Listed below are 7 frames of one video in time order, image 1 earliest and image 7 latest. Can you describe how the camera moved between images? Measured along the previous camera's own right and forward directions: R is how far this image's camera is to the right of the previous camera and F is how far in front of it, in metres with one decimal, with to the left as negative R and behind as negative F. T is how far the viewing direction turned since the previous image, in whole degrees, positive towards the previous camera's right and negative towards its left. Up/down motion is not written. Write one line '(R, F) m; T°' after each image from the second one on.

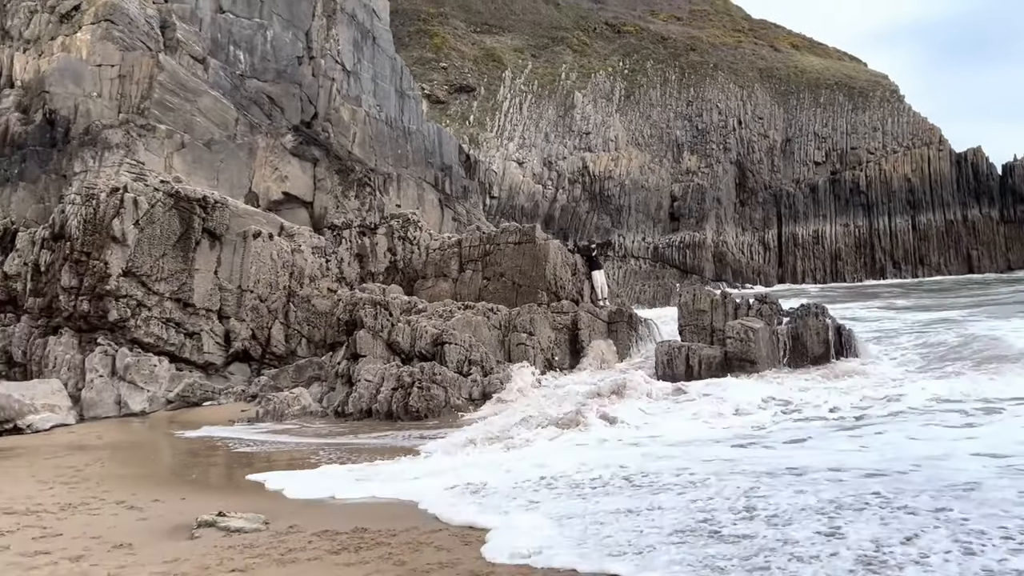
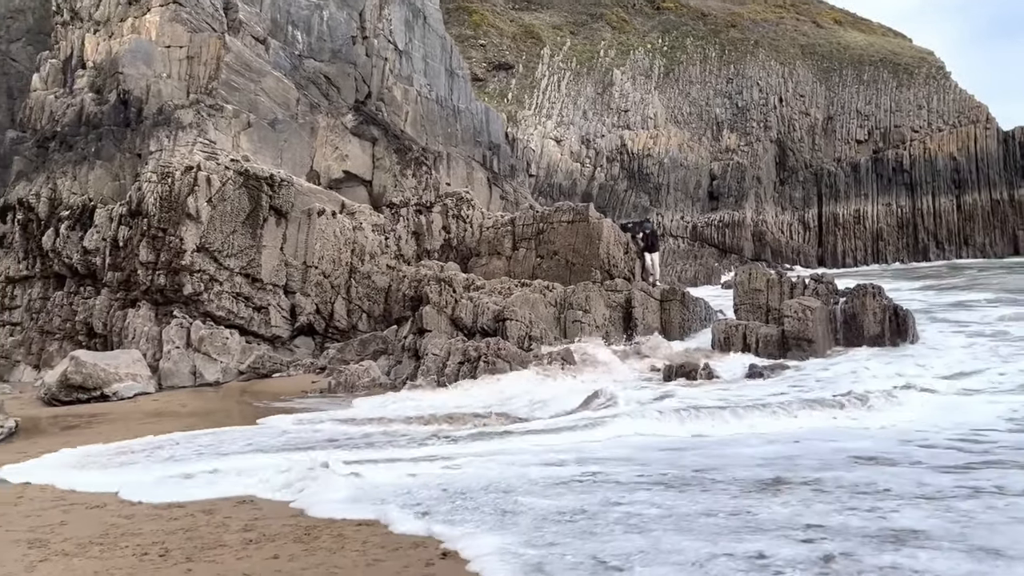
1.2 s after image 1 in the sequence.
(-0.5, -0.3) m; -2°
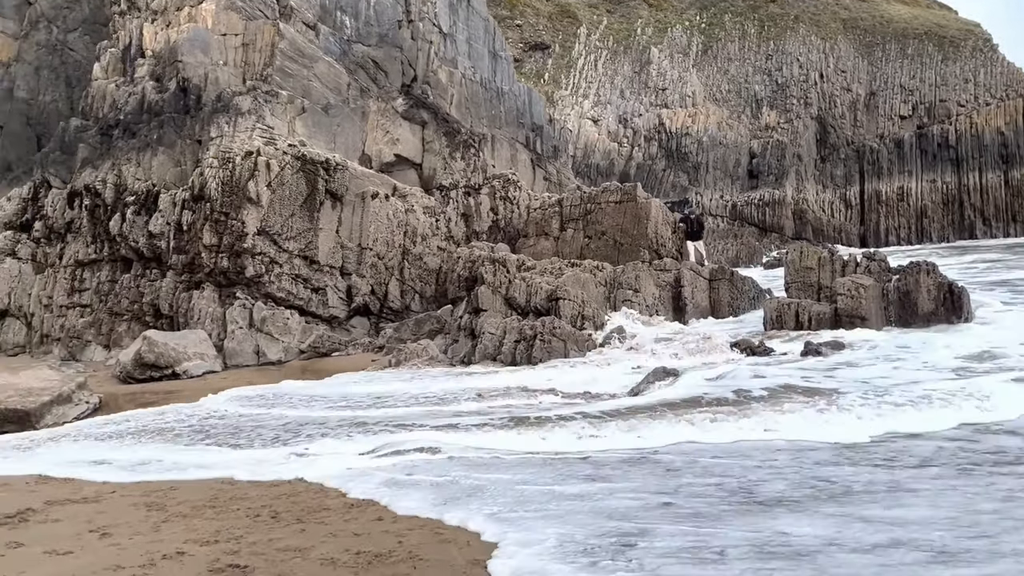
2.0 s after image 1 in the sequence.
(-0.3, -0.3) m; -2°
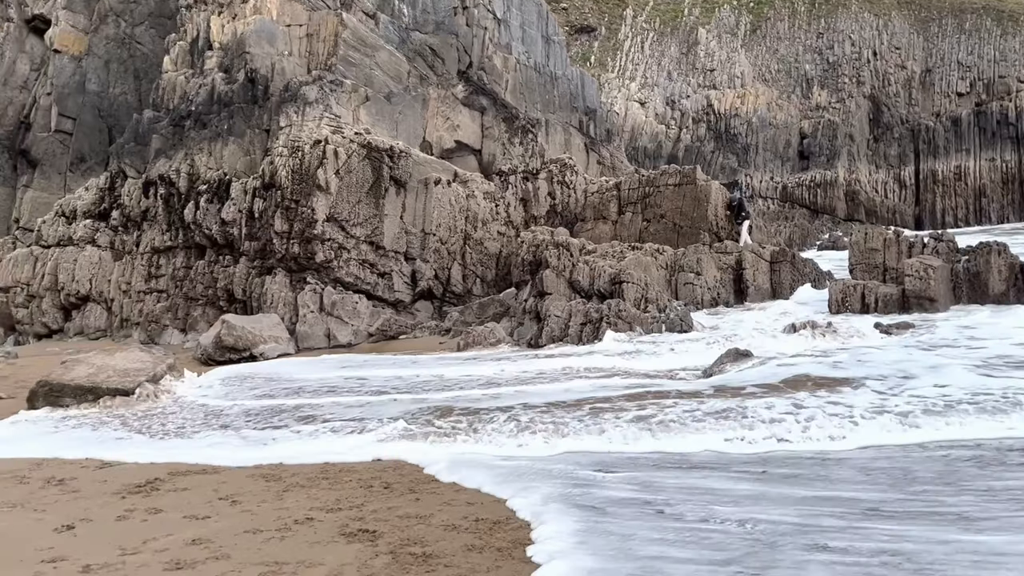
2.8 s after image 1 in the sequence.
(-0.4, -0.2) m; -3°
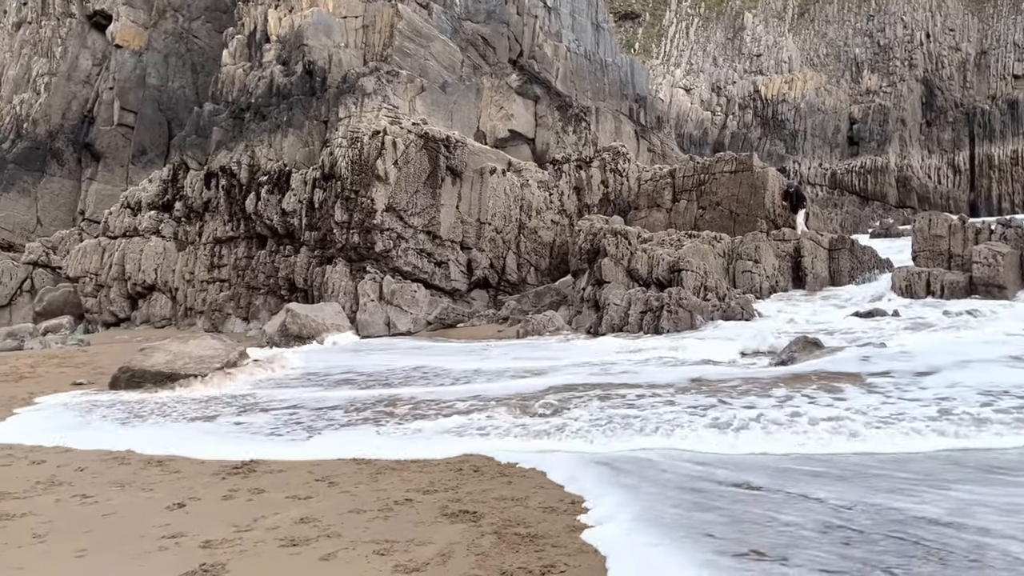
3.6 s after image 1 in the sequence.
(-0.3, -0.1) m; -3°
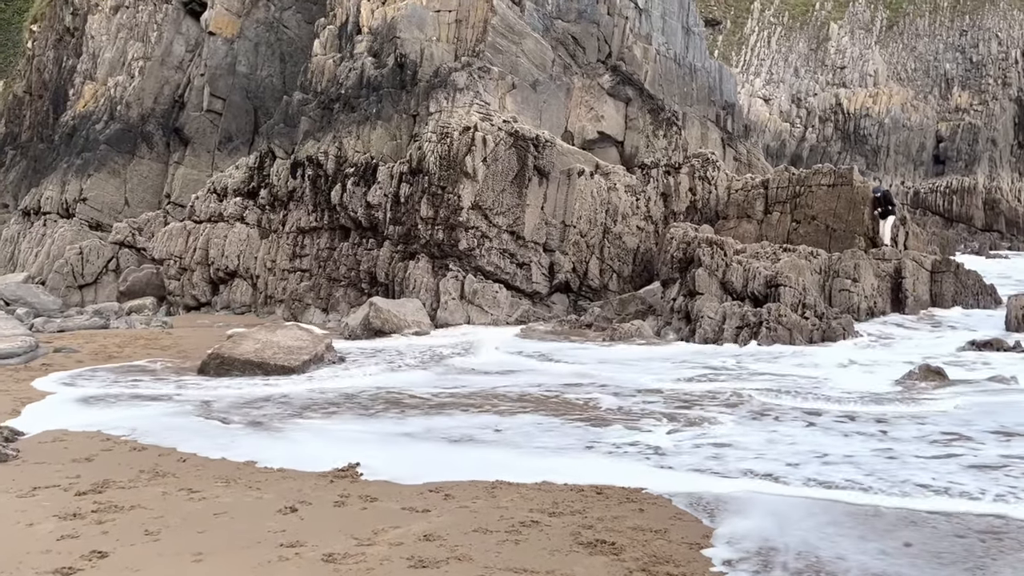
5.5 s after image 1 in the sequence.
(-0.5, +0.4) m; -4°
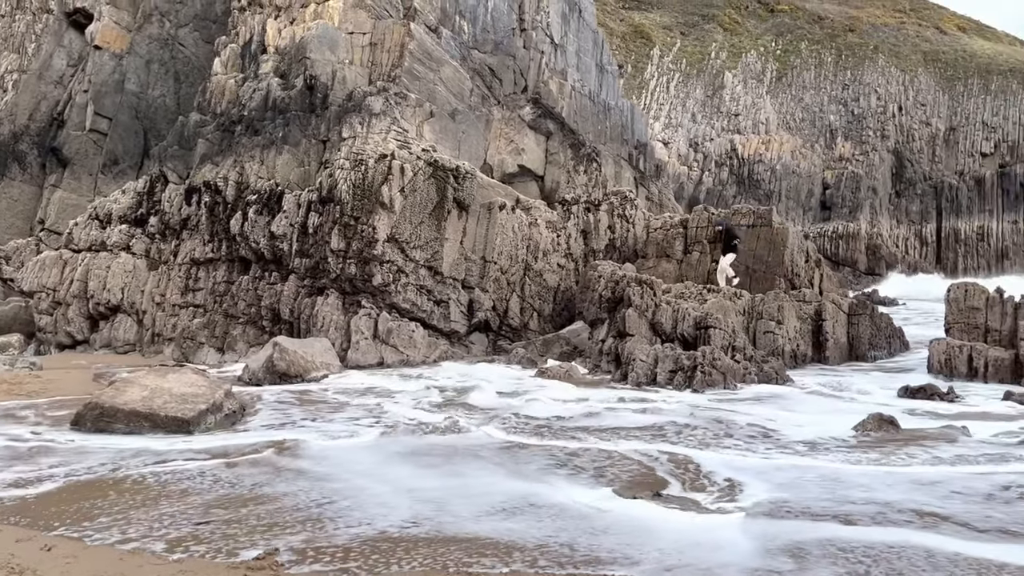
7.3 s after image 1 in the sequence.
(-0.4, +0.9) m; +7°
